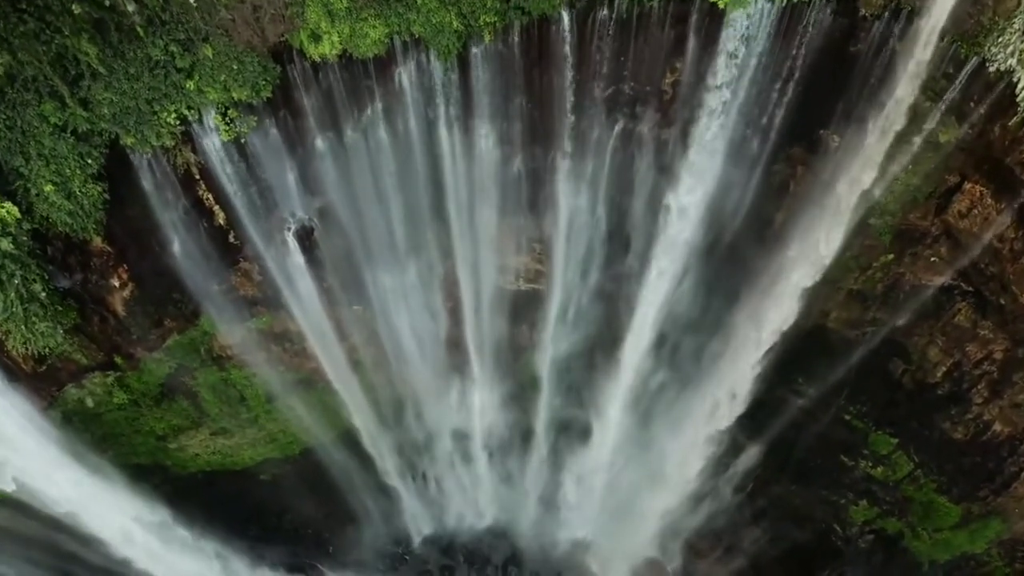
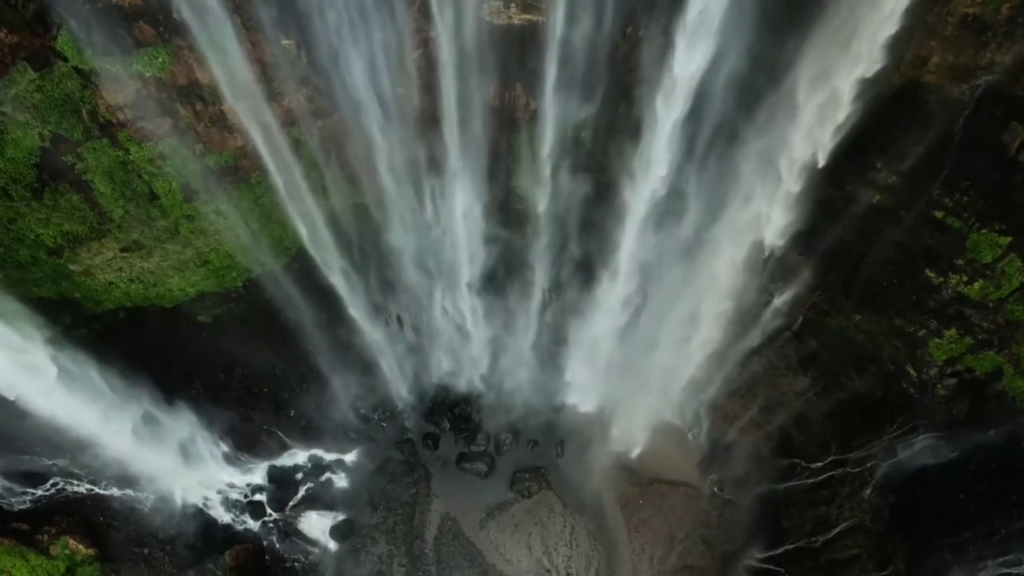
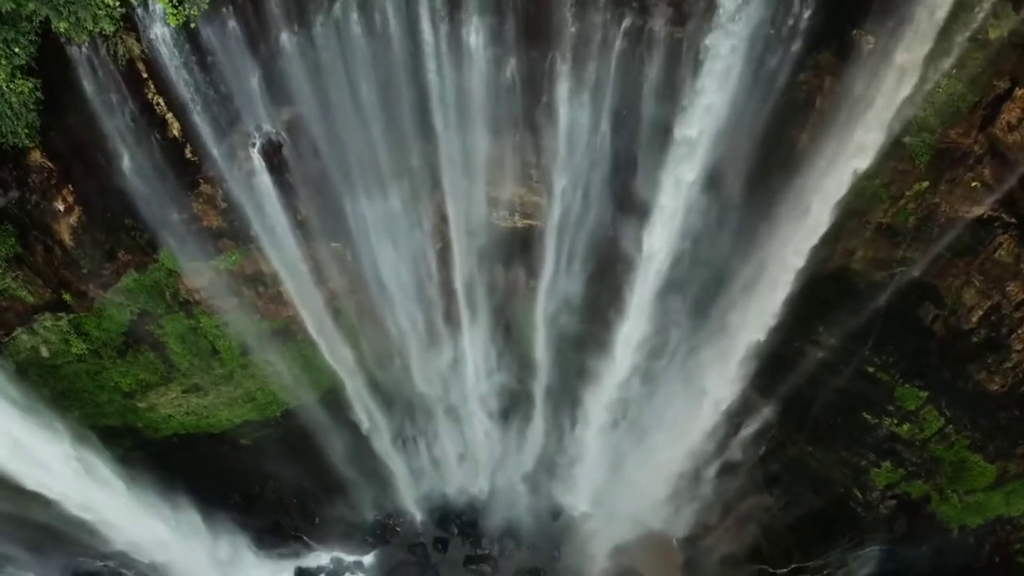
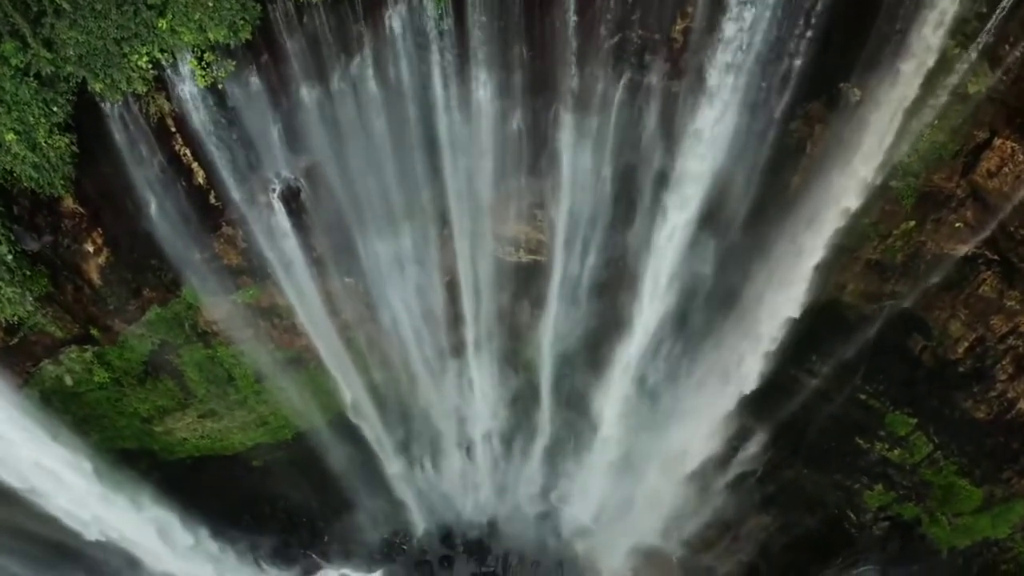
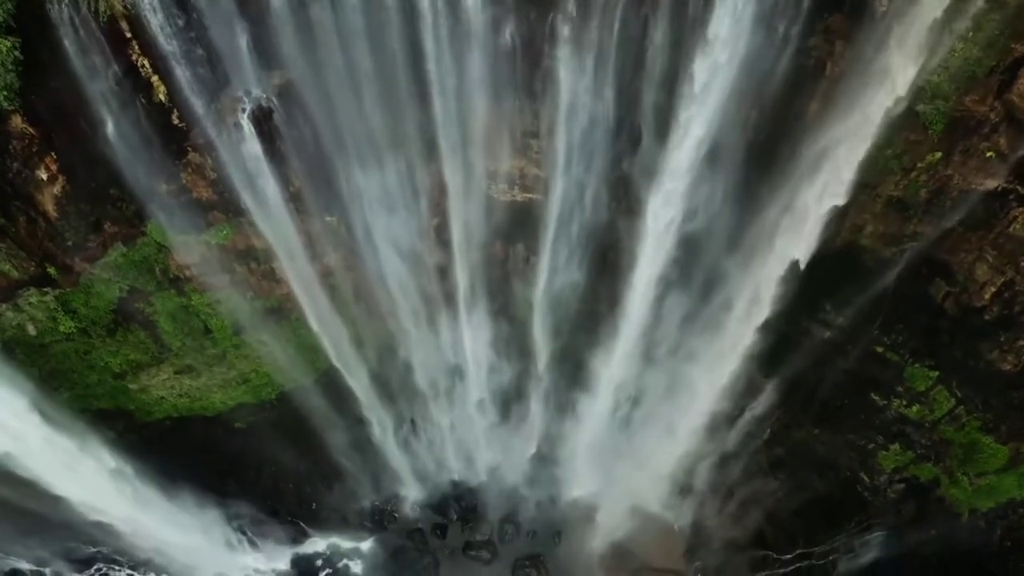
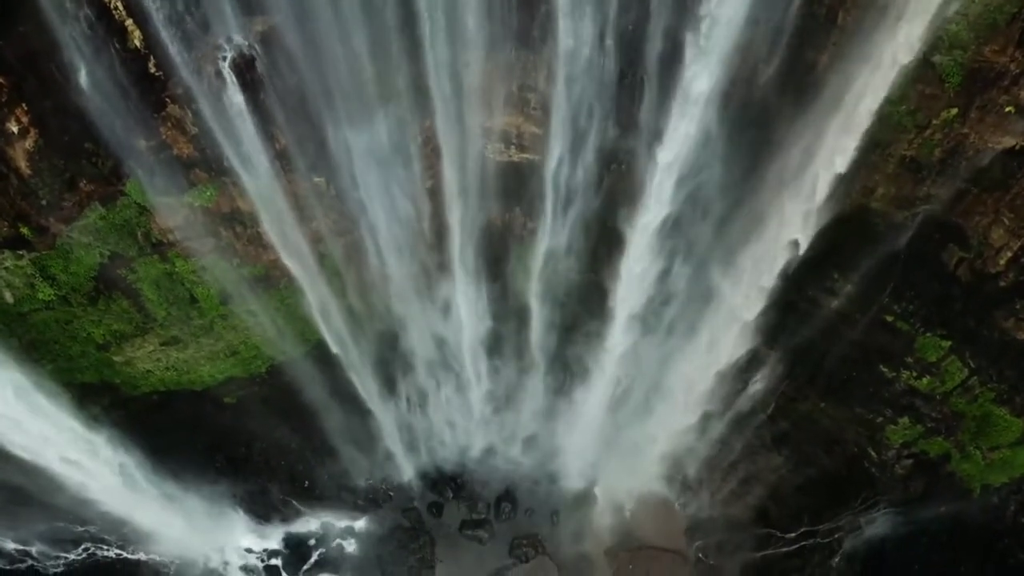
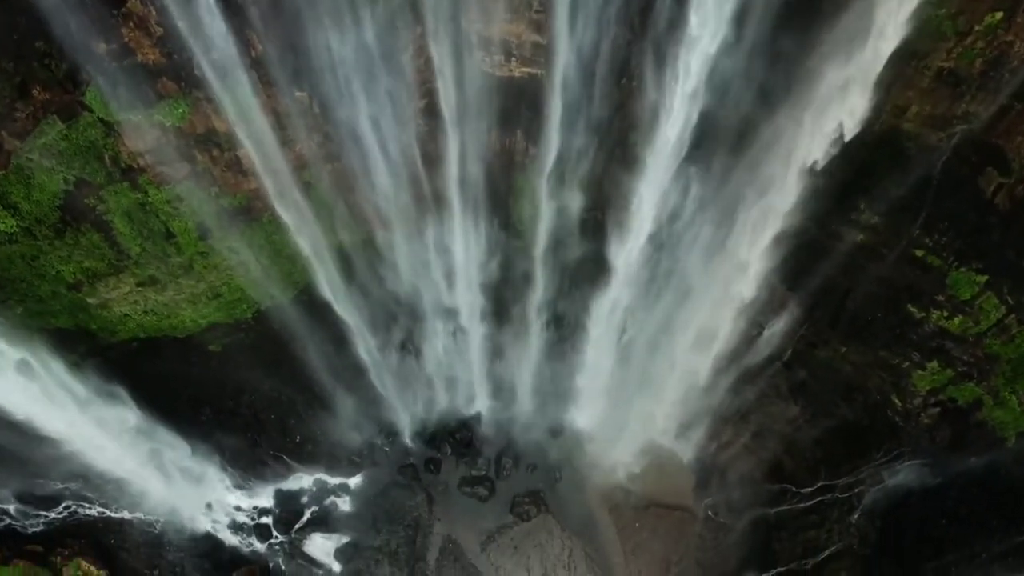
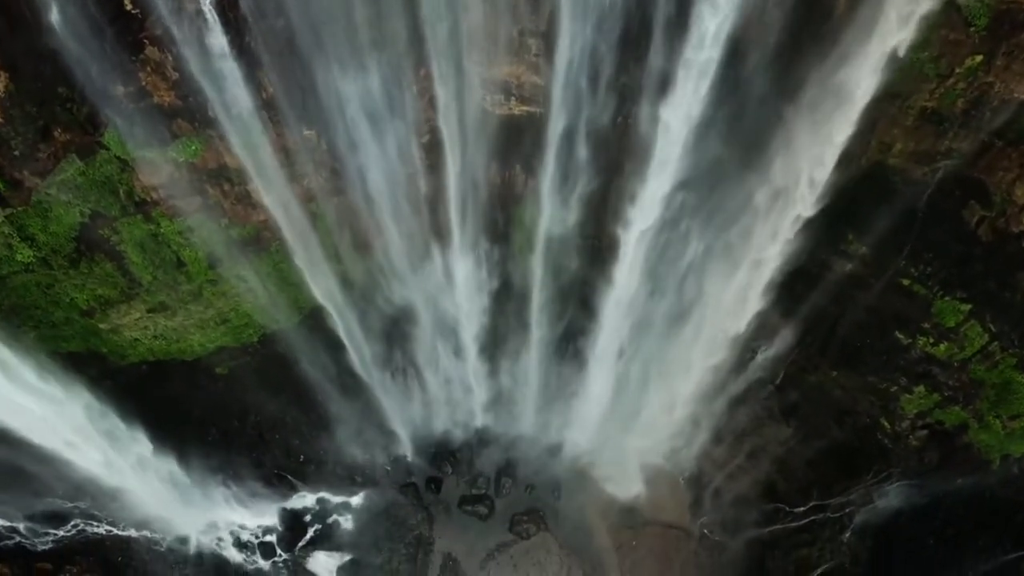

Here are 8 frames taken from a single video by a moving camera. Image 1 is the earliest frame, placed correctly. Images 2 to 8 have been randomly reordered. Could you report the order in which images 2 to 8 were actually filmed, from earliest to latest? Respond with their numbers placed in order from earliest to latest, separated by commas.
4, 3, 5, 6, 8, 7, 2
